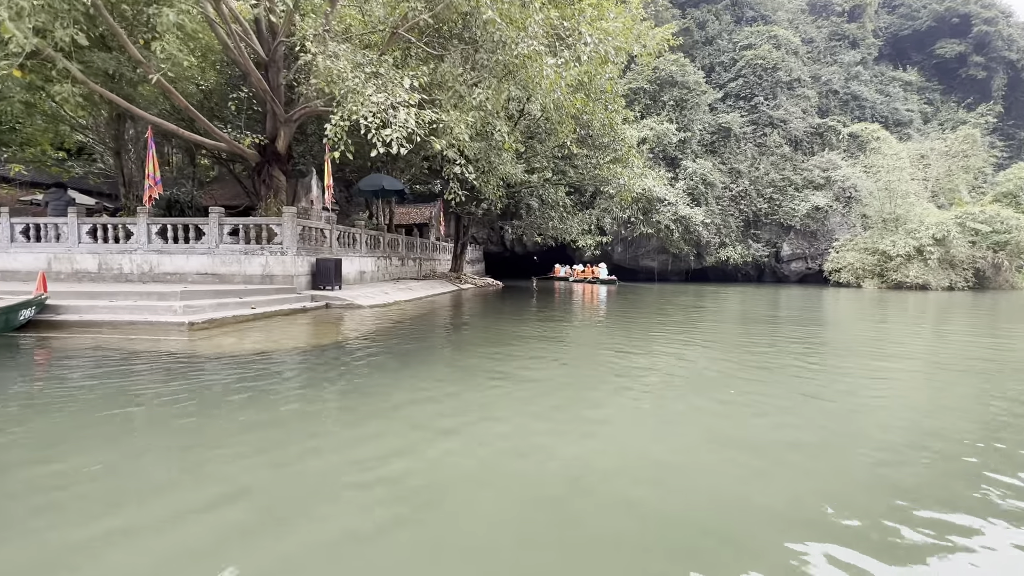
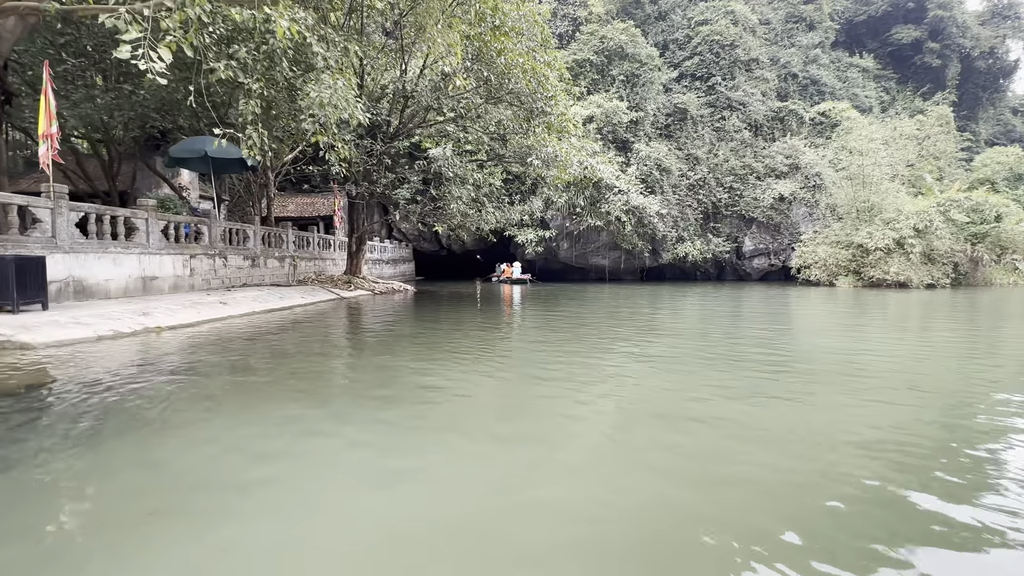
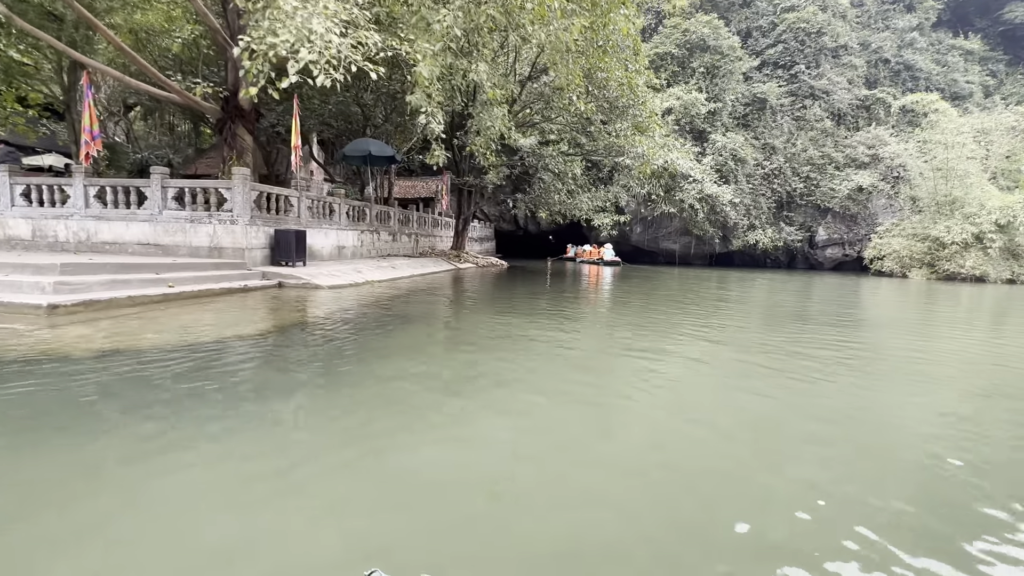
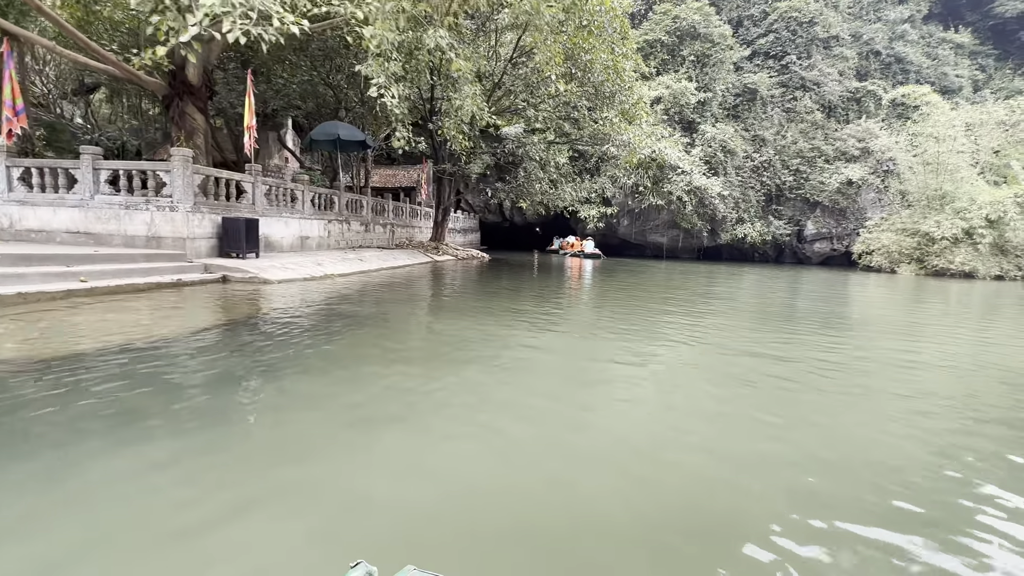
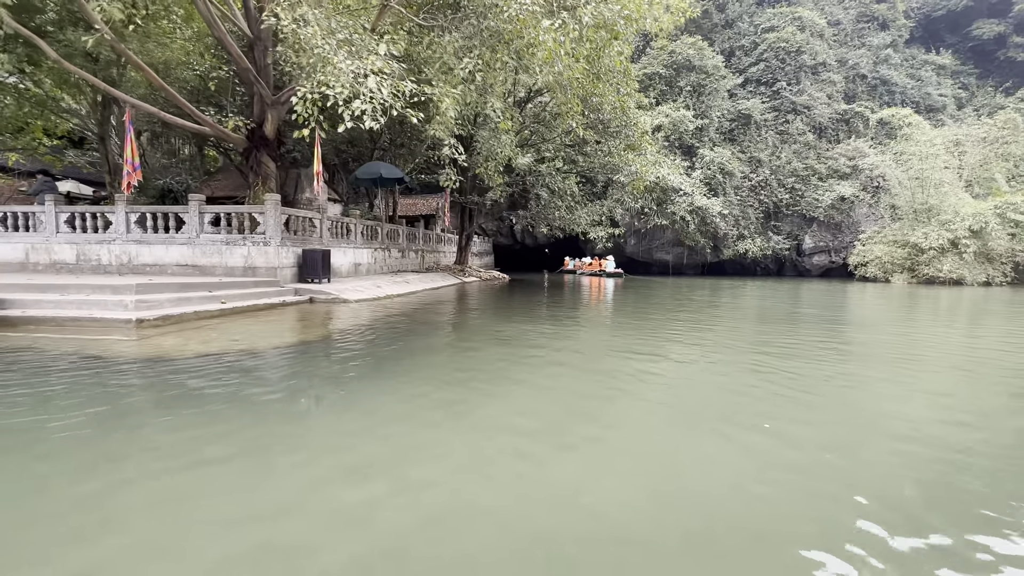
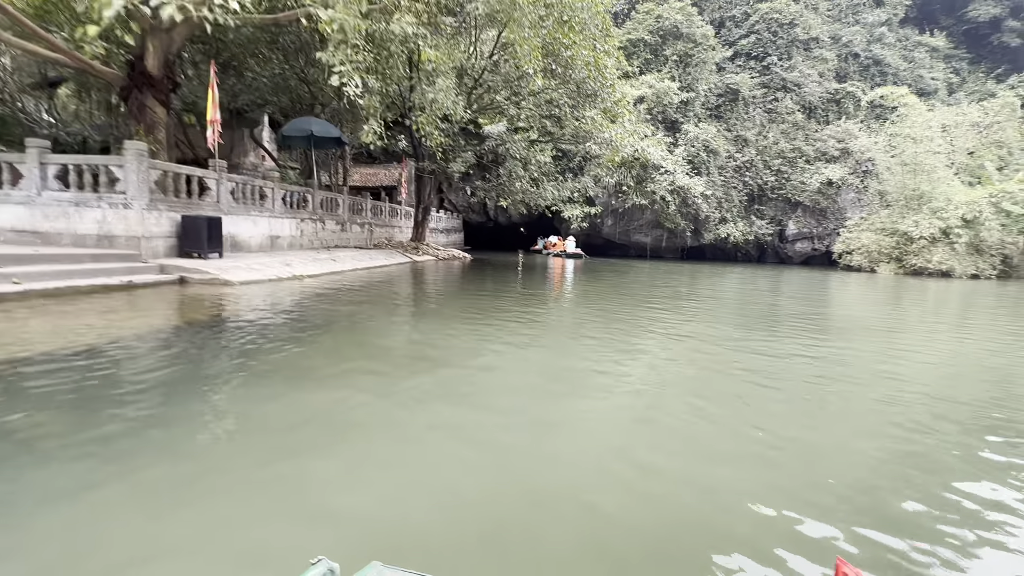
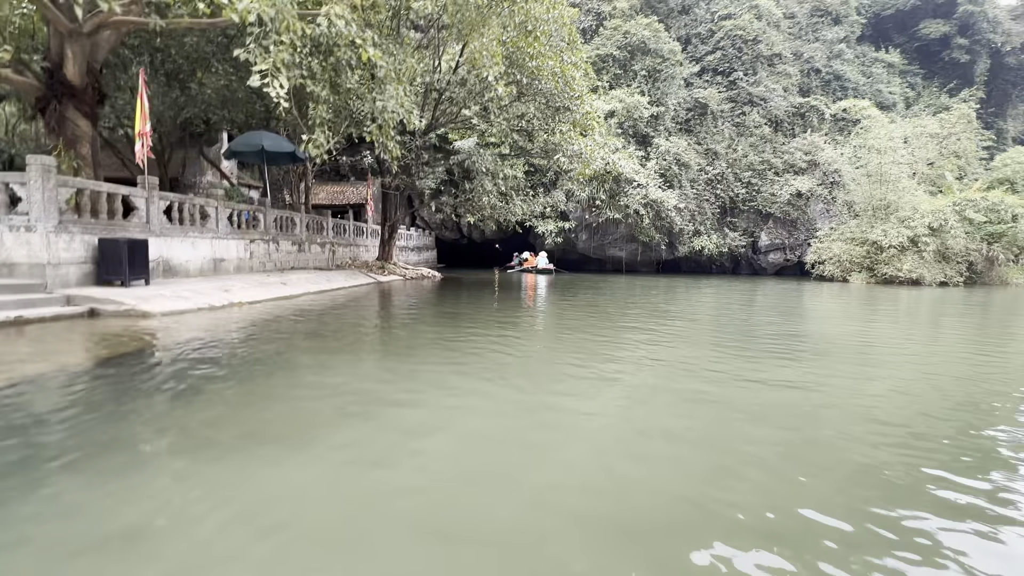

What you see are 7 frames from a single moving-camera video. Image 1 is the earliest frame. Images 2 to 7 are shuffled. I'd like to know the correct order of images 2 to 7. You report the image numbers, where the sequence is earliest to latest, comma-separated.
5, 3, 4, 6, 7, 2
